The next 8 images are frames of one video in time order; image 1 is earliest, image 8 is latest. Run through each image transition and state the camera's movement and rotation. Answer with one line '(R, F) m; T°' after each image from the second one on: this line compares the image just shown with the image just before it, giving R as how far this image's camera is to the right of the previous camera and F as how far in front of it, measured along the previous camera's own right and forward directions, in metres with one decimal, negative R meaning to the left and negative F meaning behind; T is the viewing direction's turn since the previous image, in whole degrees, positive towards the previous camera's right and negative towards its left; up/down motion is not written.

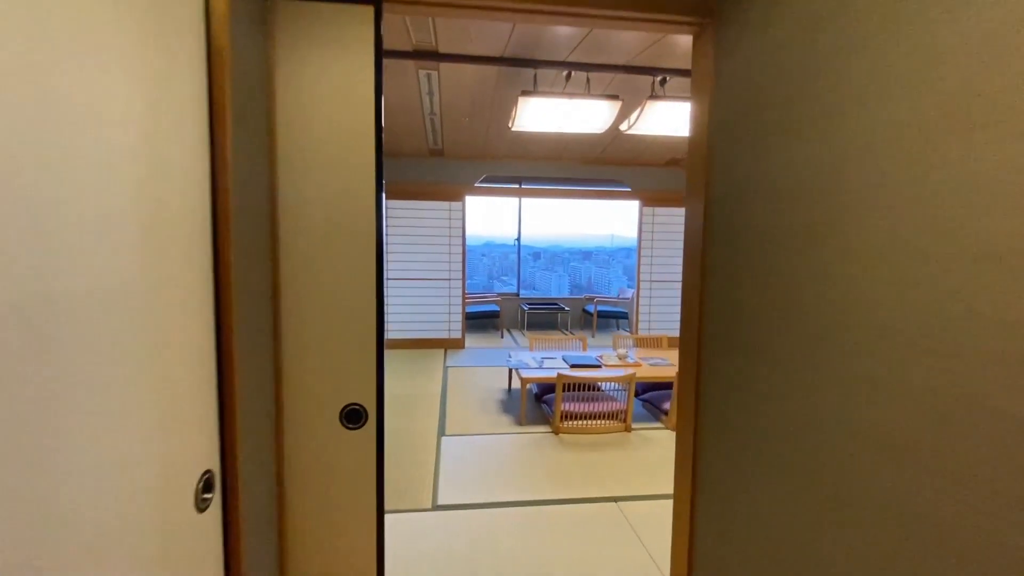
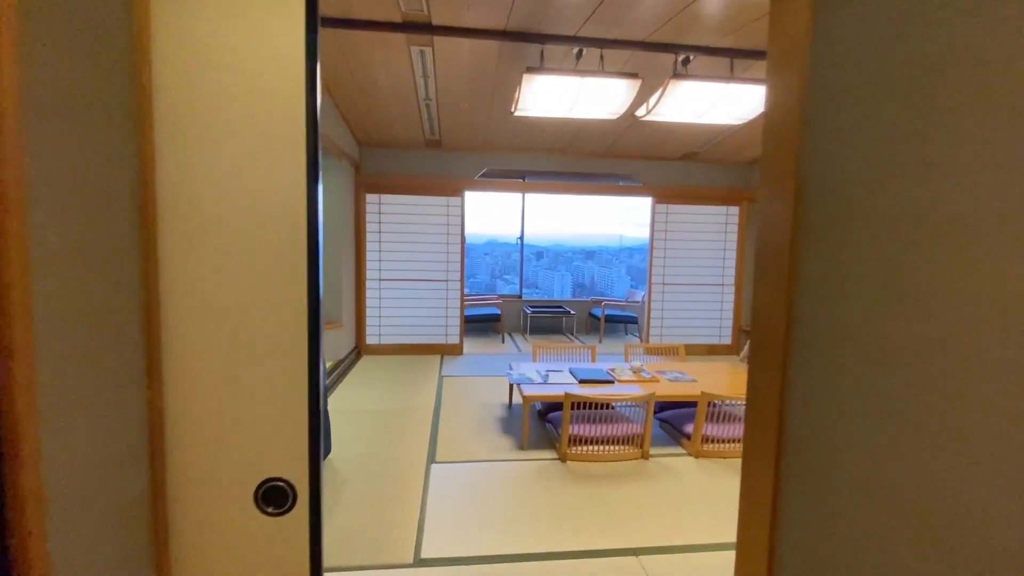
(0.0, +0.4) m; 0°
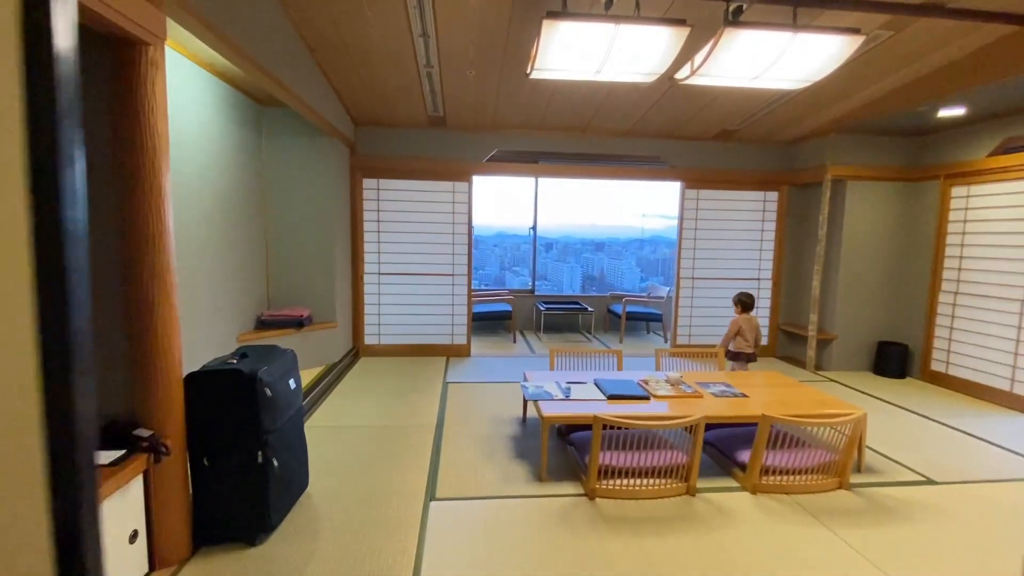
(0.0, +0.6) m; -1°
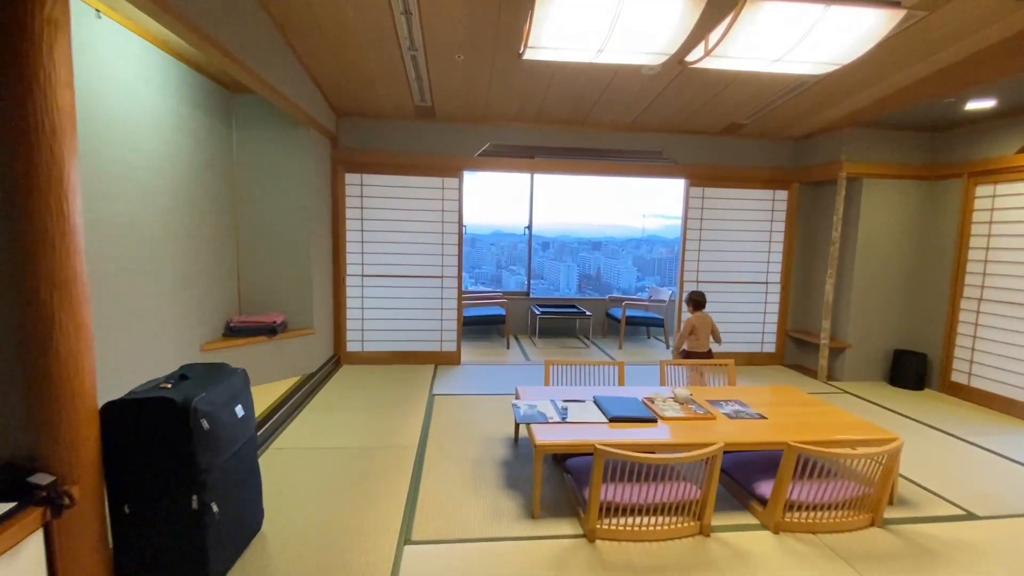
(0.0, +0.3) m; 0°
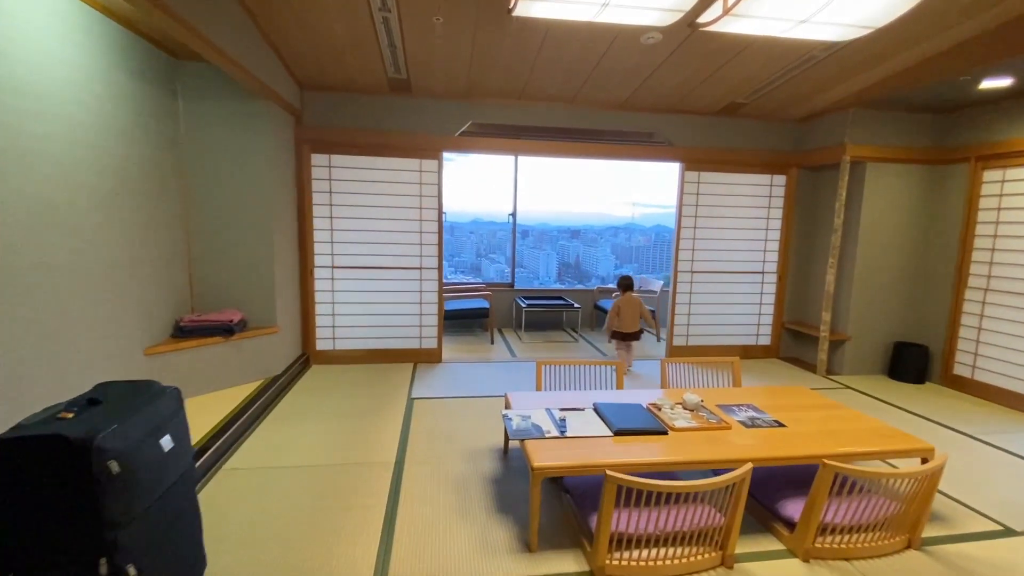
(-0.1, +0.3) m; +2°
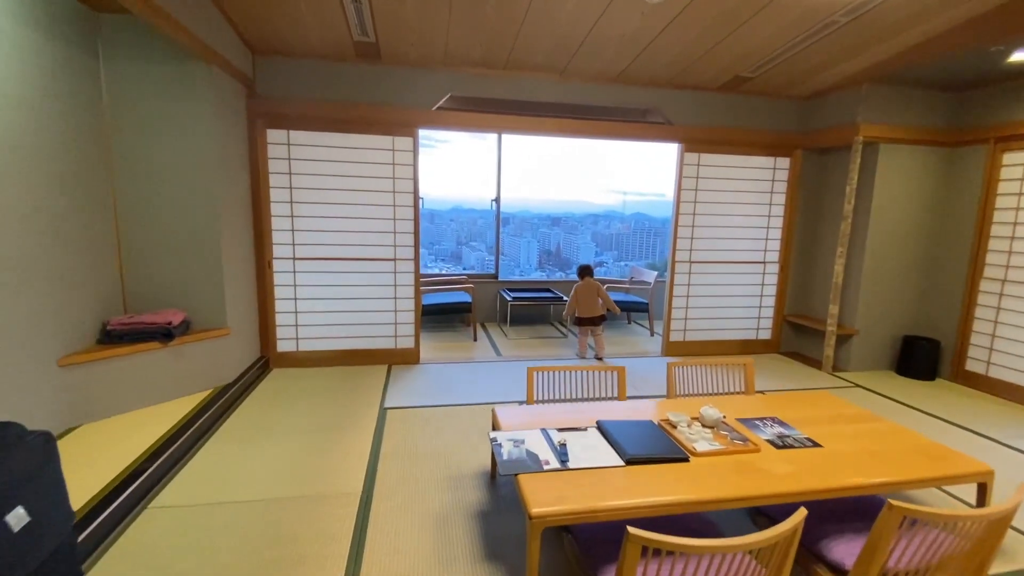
(0.0, +0.4) m; +2°
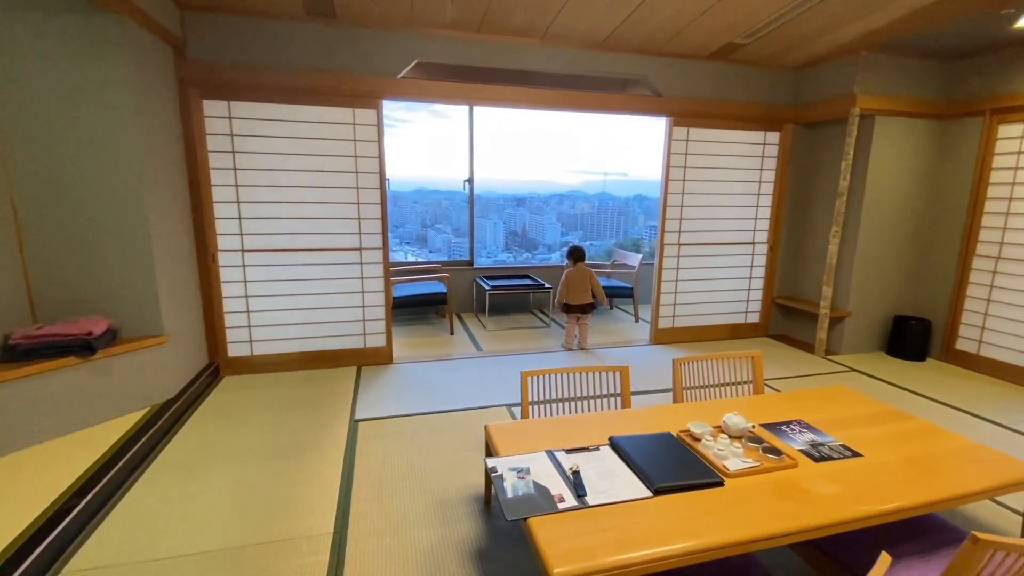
(-0.1, +0.4) m; +4°
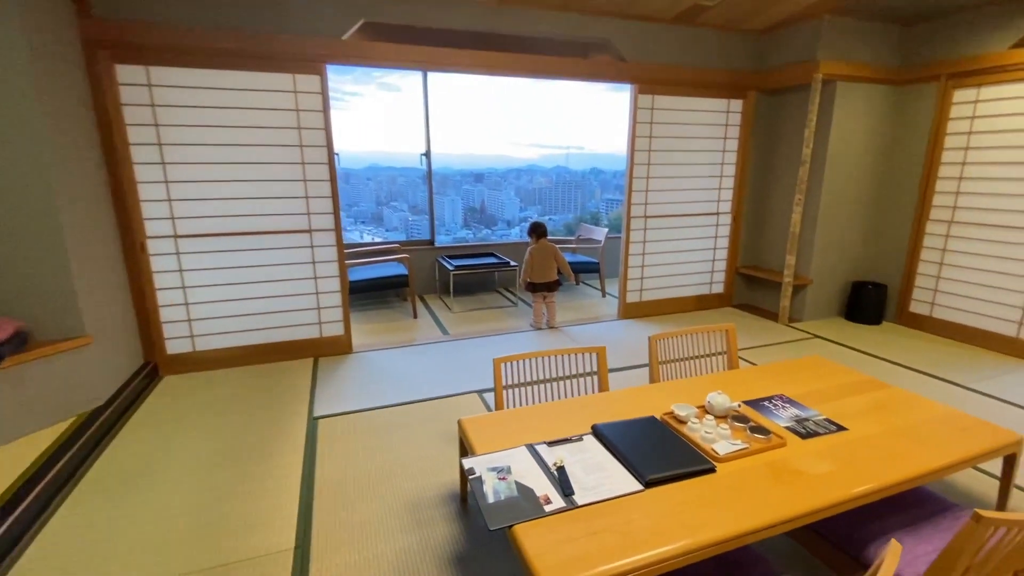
(0.0, +0.2) m; +5°
